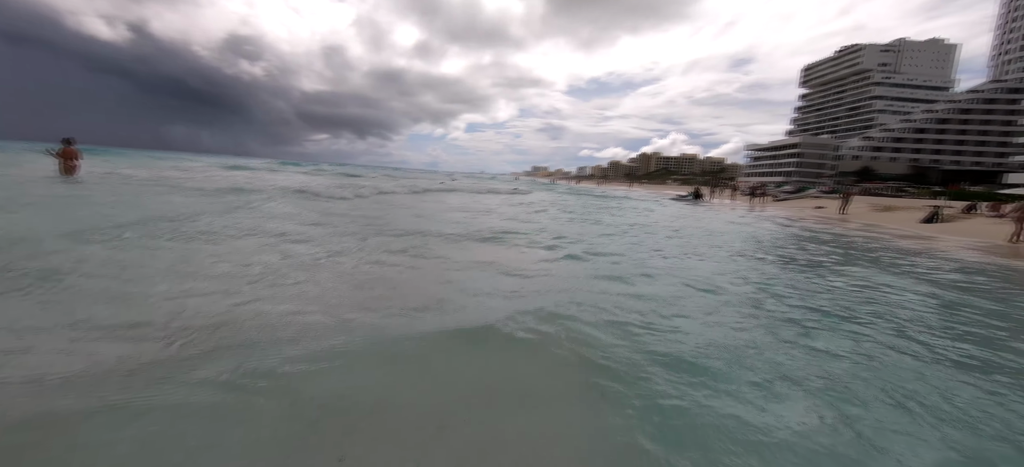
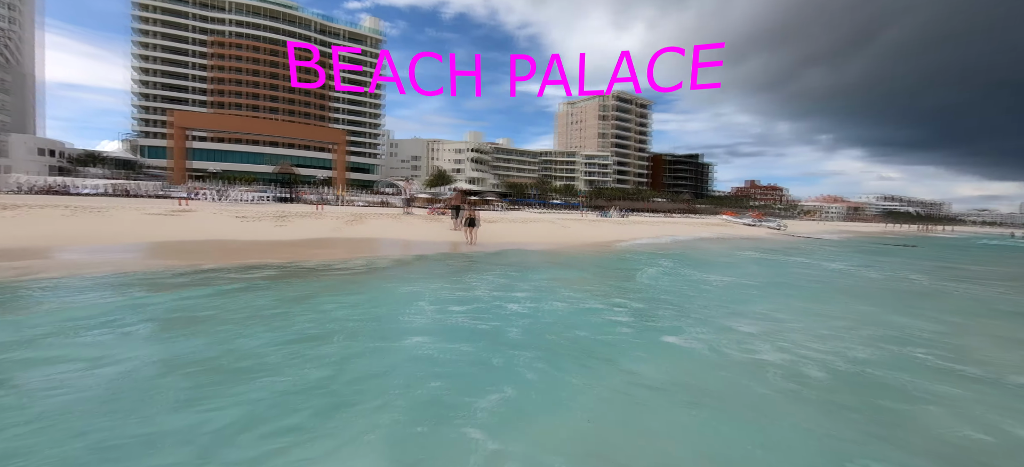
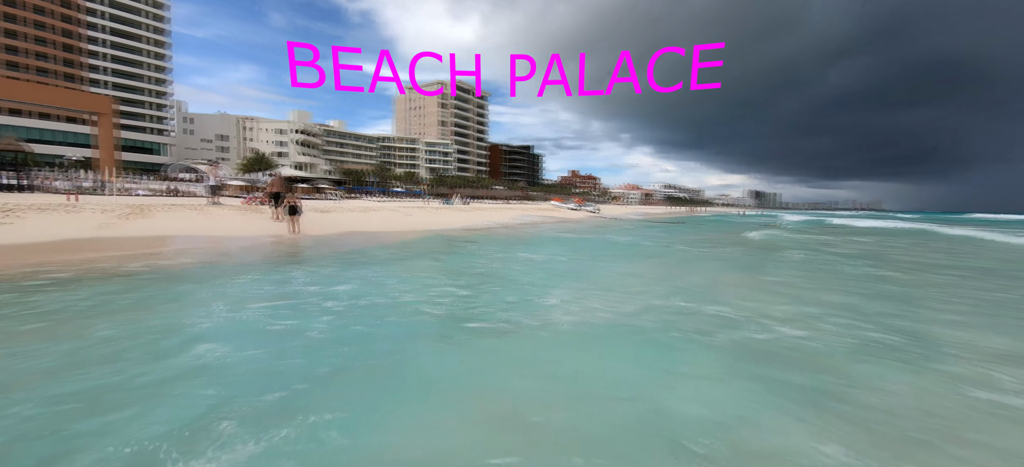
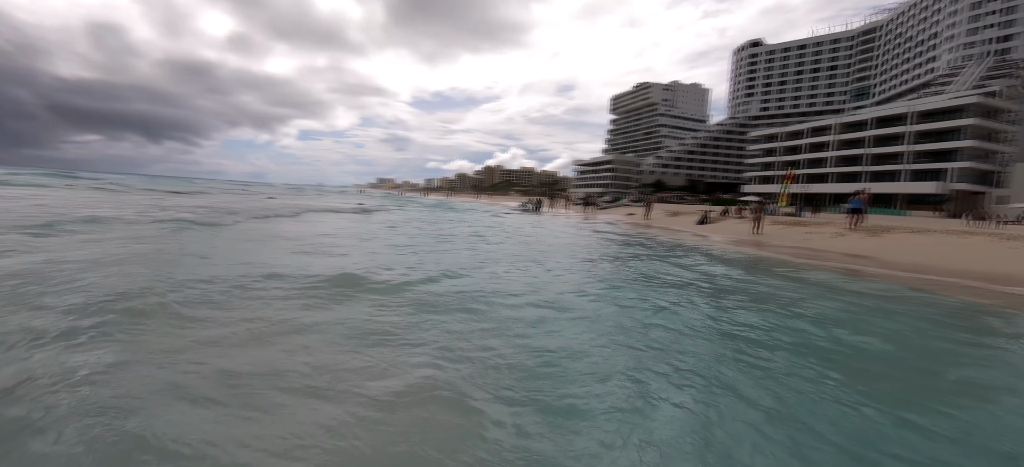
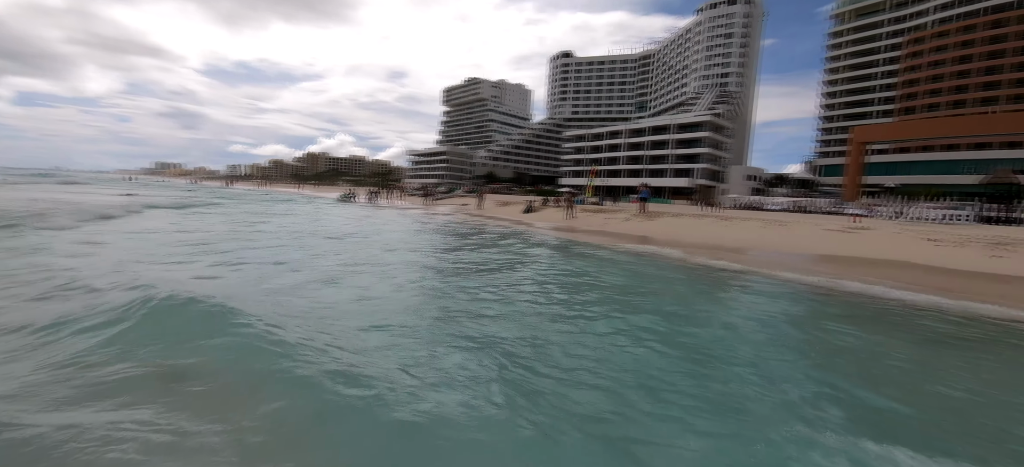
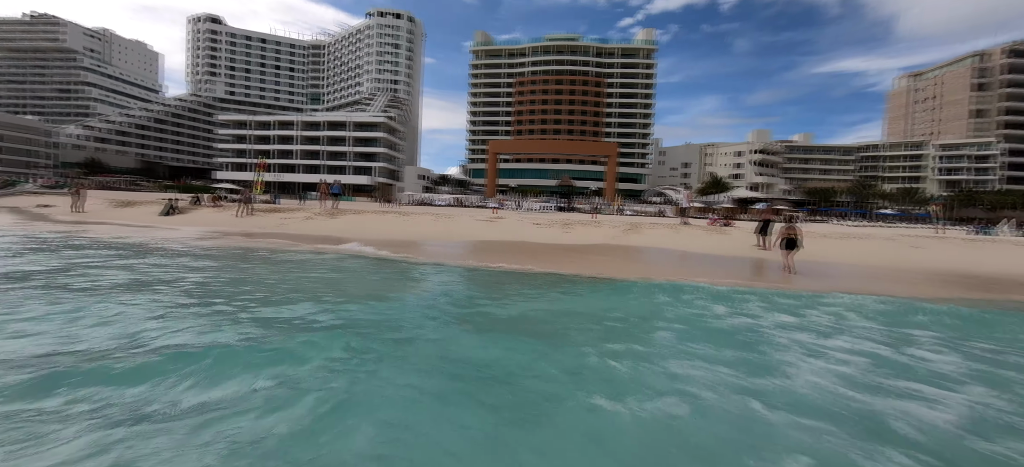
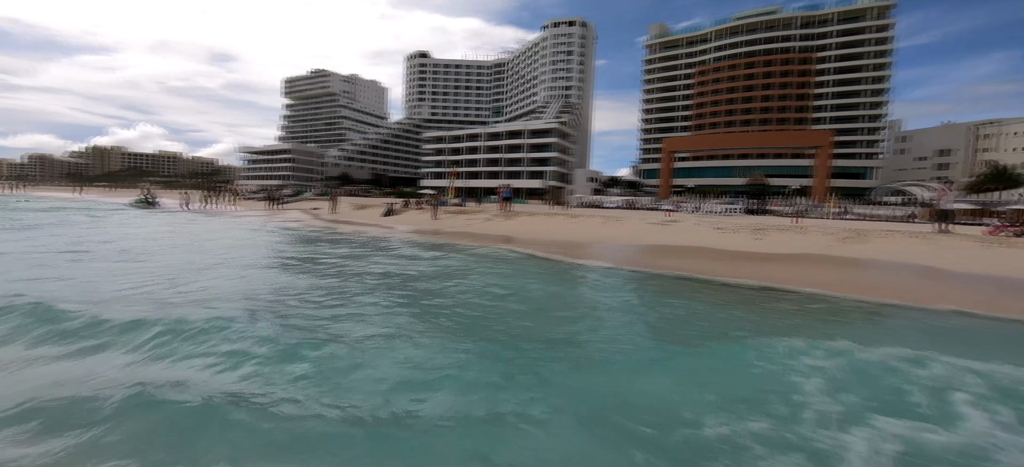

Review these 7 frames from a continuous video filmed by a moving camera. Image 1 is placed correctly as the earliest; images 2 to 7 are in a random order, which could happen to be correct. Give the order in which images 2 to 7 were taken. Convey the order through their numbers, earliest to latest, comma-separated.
4, 5, 7, 6, 2, 3
